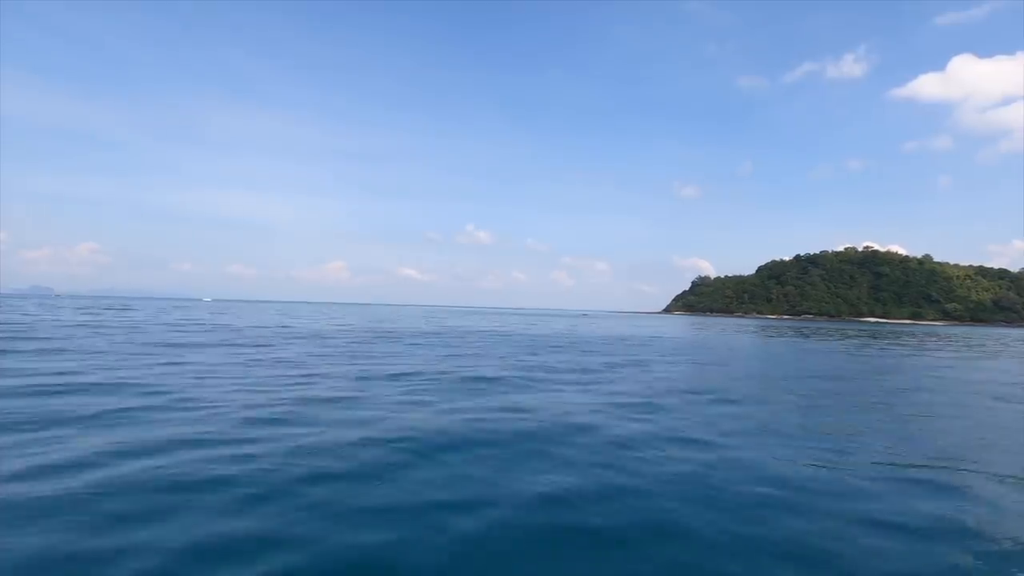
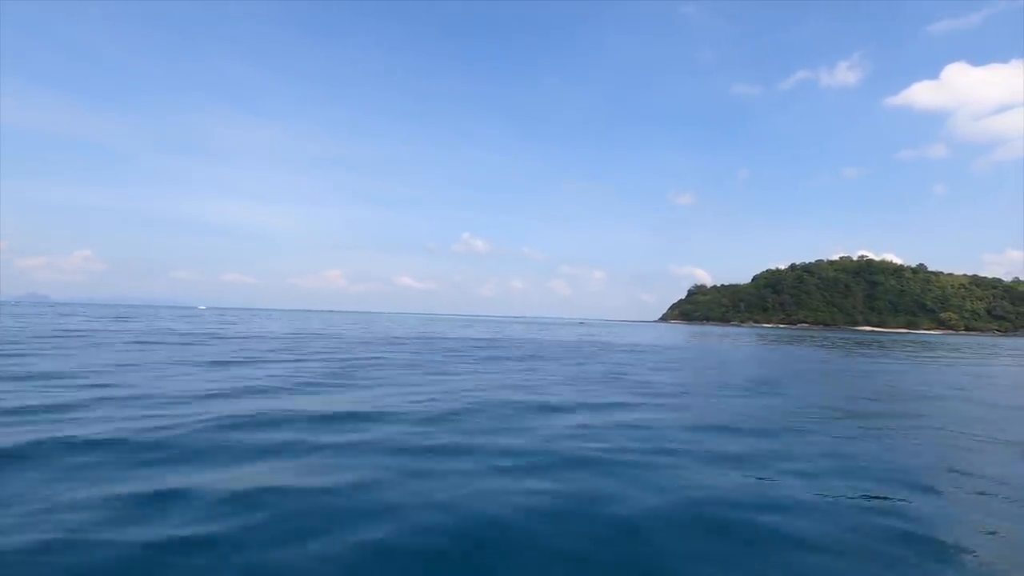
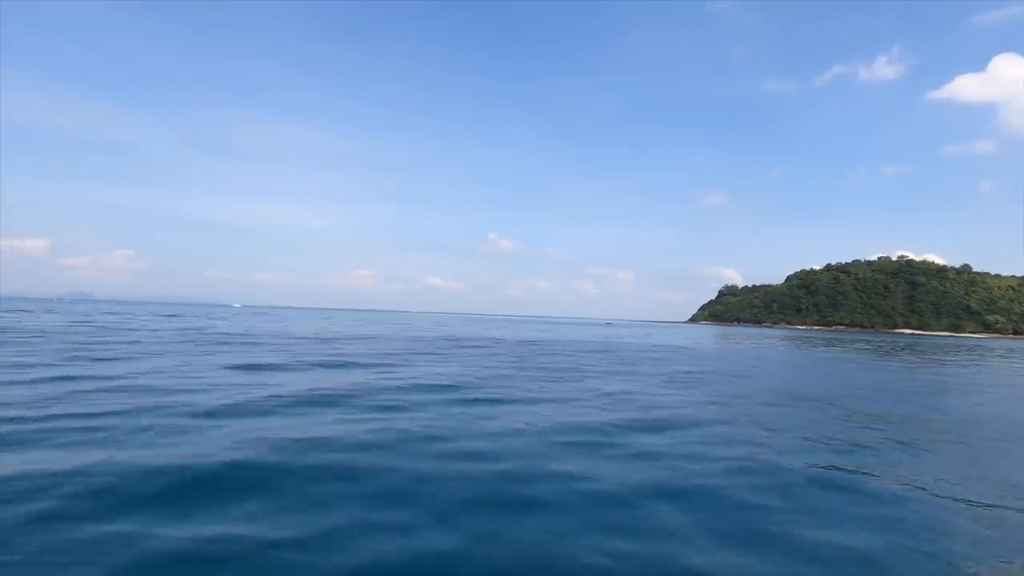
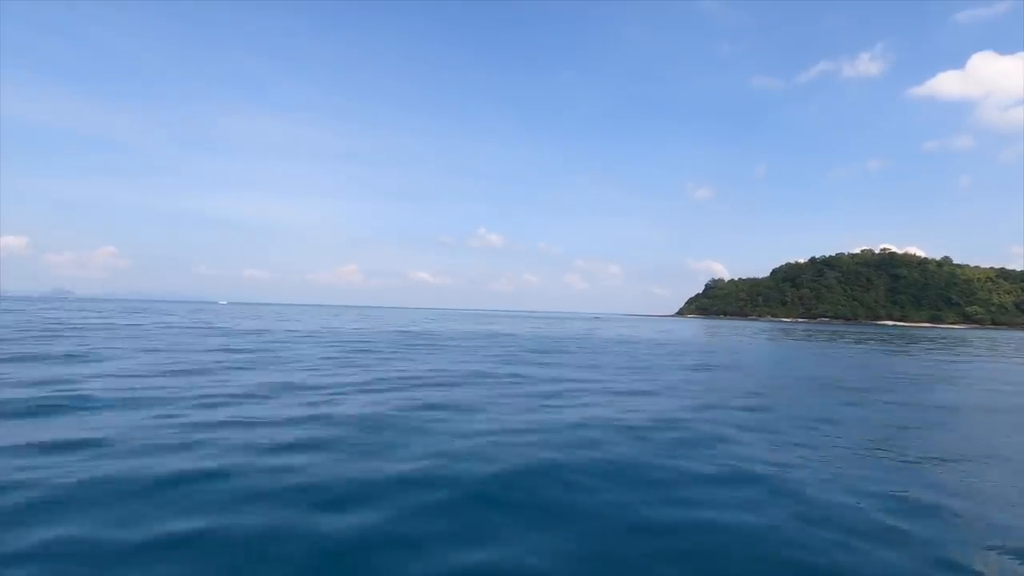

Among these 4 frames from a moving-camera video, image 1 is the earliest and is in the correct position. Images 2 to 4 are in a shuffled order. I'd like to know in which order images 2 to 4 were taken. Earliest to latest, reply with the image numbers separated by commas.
4, 2, 3
